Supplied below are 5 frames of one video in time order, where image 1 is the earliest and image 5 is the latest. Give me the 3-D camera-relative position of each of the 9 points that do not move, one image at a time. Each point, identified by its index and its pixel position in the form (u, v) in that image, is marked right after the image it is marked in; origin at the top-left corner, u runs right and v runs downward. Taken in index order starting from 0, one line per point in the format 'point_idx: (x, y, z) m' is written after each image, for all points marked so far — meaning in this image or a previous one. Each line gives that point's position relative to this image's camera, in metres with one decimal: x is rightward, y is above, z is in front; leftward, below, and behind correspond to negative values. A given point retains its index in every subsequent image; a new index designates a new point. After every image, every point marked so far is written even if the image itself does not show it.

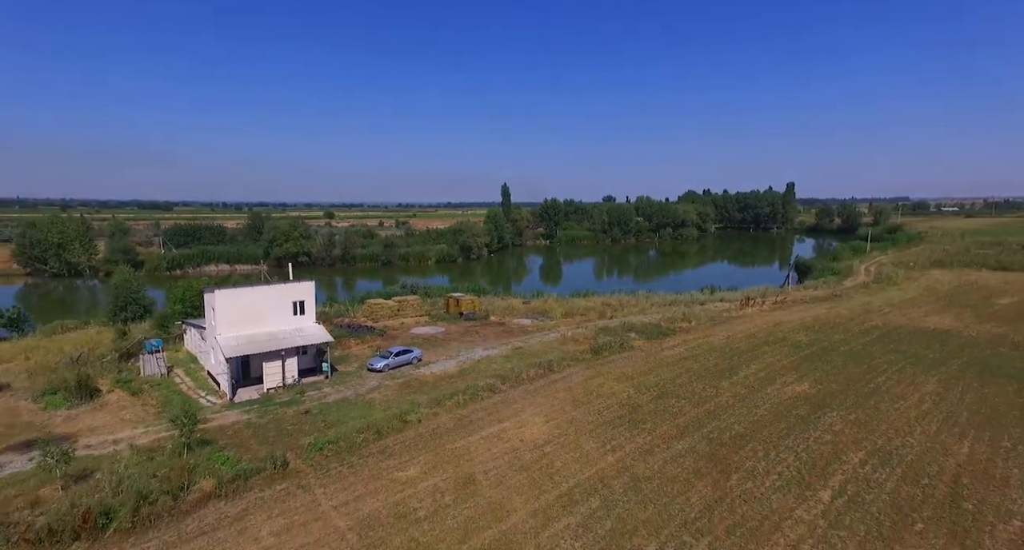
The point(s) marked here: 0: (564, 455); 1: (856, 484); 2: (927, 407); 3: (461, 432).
0: (+1.2, -4.0, +11.5) m
1: (+7.0, -4.1, +10.1) m
2: (+11.2, -3.5, +13.5) m
3: (-1.2, -3.9, +12.6) m
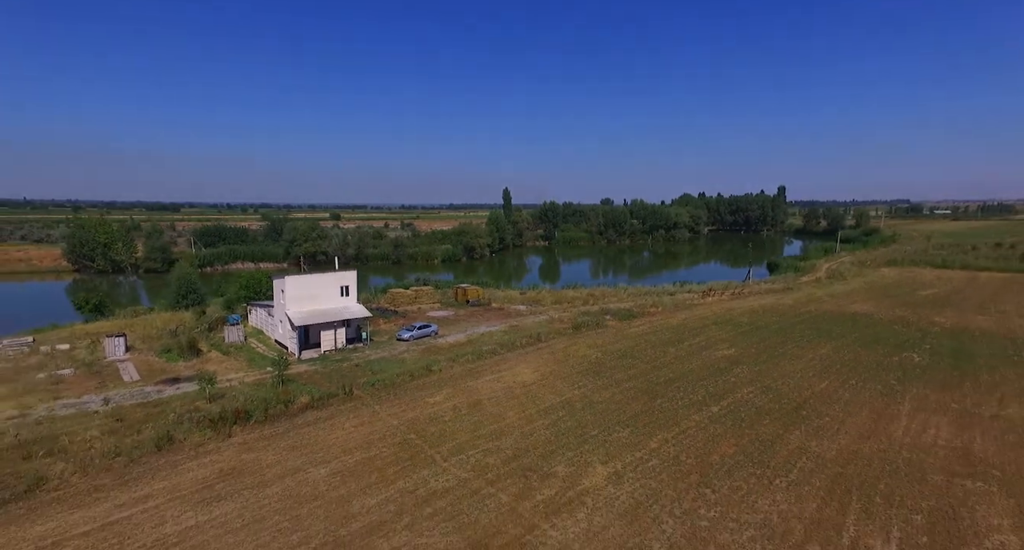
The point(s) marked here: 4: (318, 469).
0: (+1.1, -3.7, +16.4) m
1: (+6.8, -3.7, +15.0) m
2: (+11.0, -3.2, +18.4) m
3: (-1.4, -3.5, +17.5) m
4: (-4.4, -4.3, +11.5) m
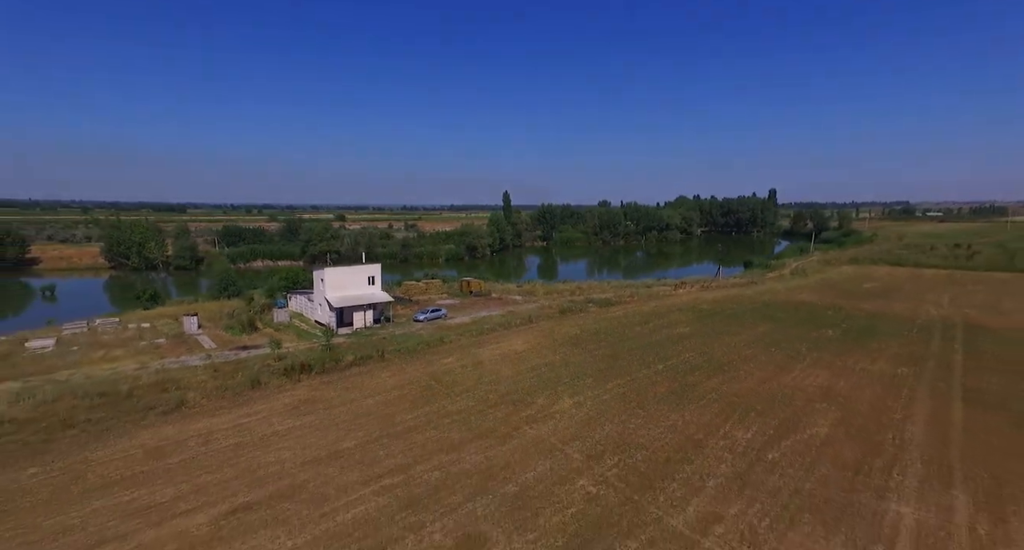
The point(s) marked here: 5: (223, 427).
0: (+0.9, -3.3, +21.1) m
1: (+6.6, -3.3, +19.7) m
2: (+10.8, -2.8, +23.1) m
3: (-1.6, -3.1, +22.2) m
4: (-4.6, -3.9, +16.2) m
5: (-7.9, -4.2, +13.8) m
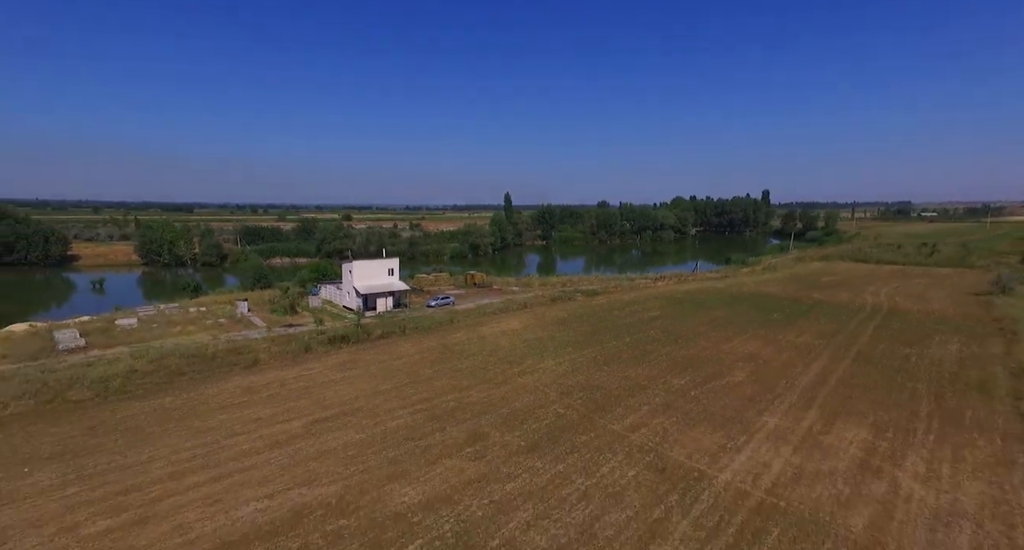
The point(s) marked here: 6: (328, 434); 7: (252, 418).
0: (+0.7, -2.9, +25.8) m
1: (+6.4, -2.9, +24.3) m
2: (+10.7, -2.4, +27.7) m
3: (-1.8, -2.7, +26.9) m
4: (-4.7, -3.5, +20.8) m
5: (-8.1, -3.7, +18.5) m
6: (-5.1, -4.4, +13.9) m
7: (-7.6, -4.2, +14.8) m
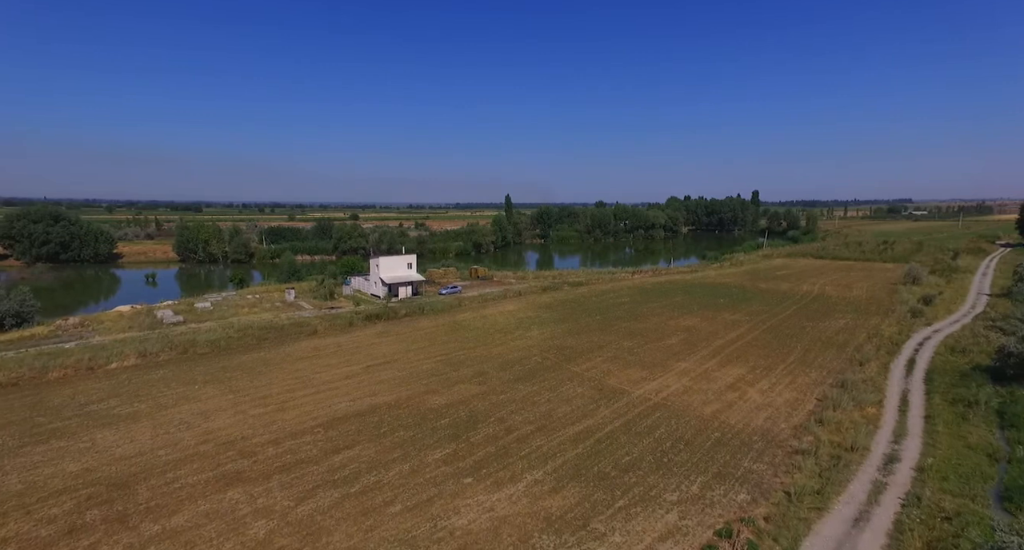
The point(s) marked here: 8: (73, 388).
0: (+0.4, -2.4, +32.4) m
1: (+6.2, -2.5, +30.9) m
2: (+10.4, -1.9, +34.3) m
3: (-2.0, -2.2, +33.5) m
4: (-5.0, -3.0, +27.4) m
5: (-8.4, -3.3, +25.1) m
6: (-5.4, -4.0, +20.5) m
7: (-7.9, -3.8, +21.4) m
8: (-15.0, -3.9, +17.3) m
